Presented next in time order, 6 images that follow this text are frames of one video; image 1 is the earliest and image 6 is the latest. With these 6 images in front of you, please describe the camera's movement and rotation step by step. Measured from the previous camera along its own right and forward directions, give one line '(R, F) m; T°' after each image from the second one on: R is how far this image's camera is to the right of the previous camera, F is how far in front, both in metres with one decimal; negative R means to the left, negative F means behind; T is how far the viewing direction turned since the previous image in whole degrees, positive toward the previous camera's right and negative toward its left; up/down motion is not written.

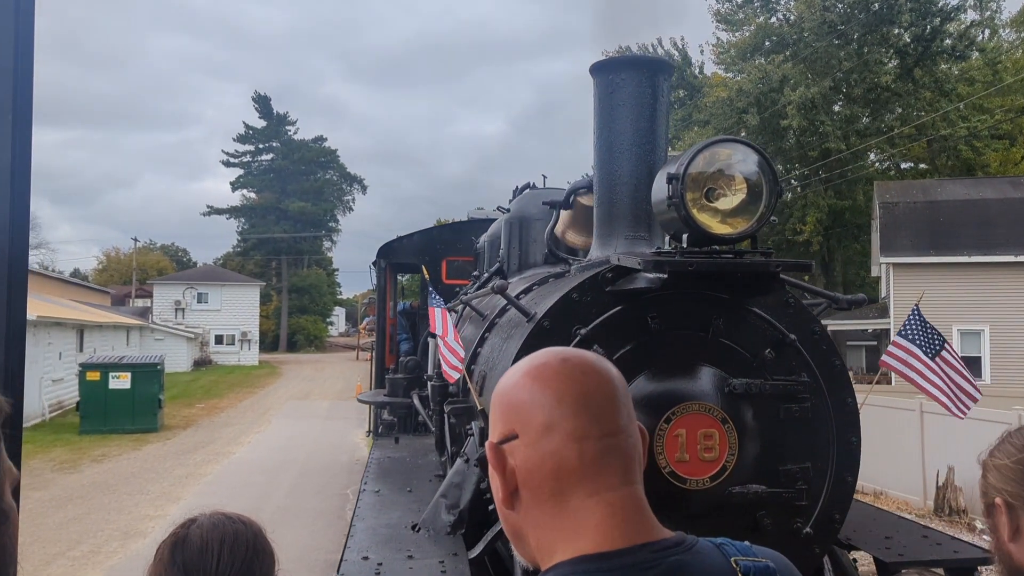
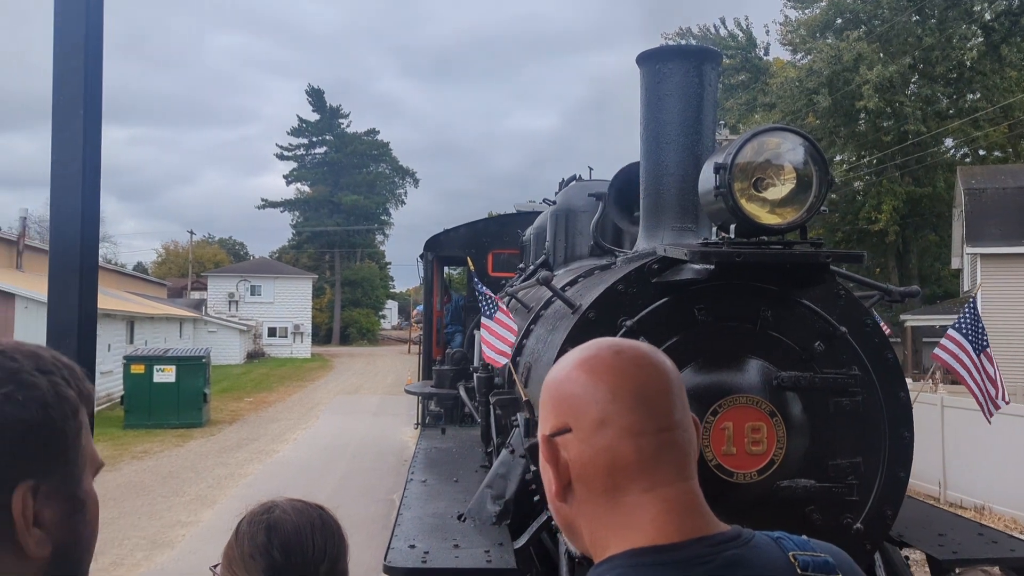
(+0.1, 0.0) m; -4°
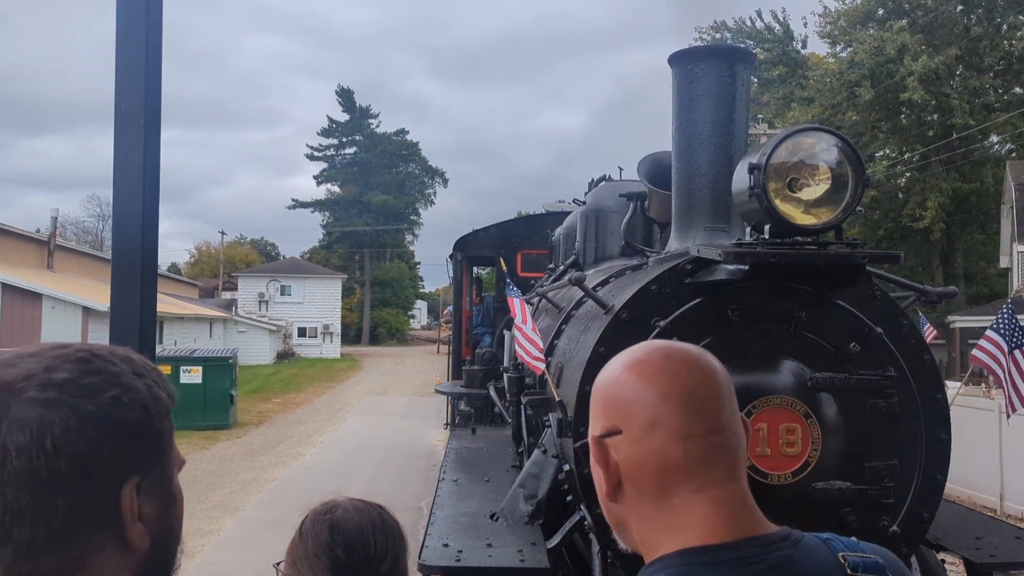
(-0.1, 0.0) m; -1°
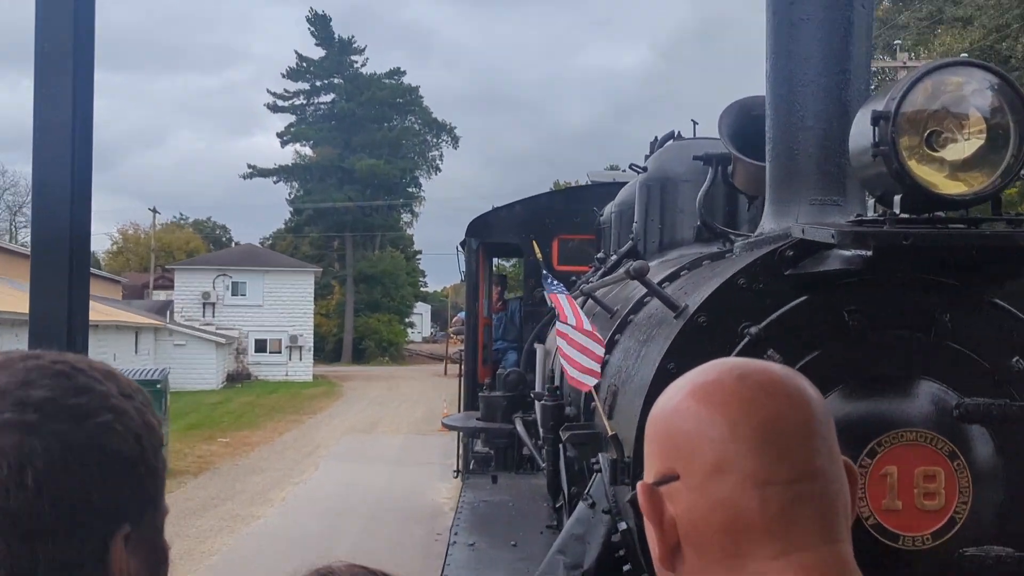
(-0.1, +1.1) m; +1°
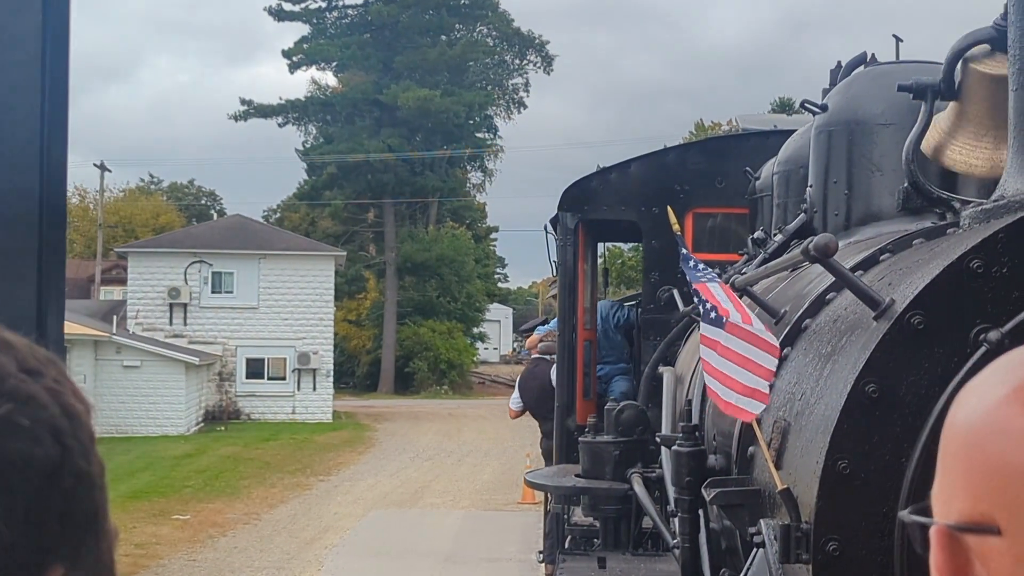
(-0.1, +1.0) m; -3°
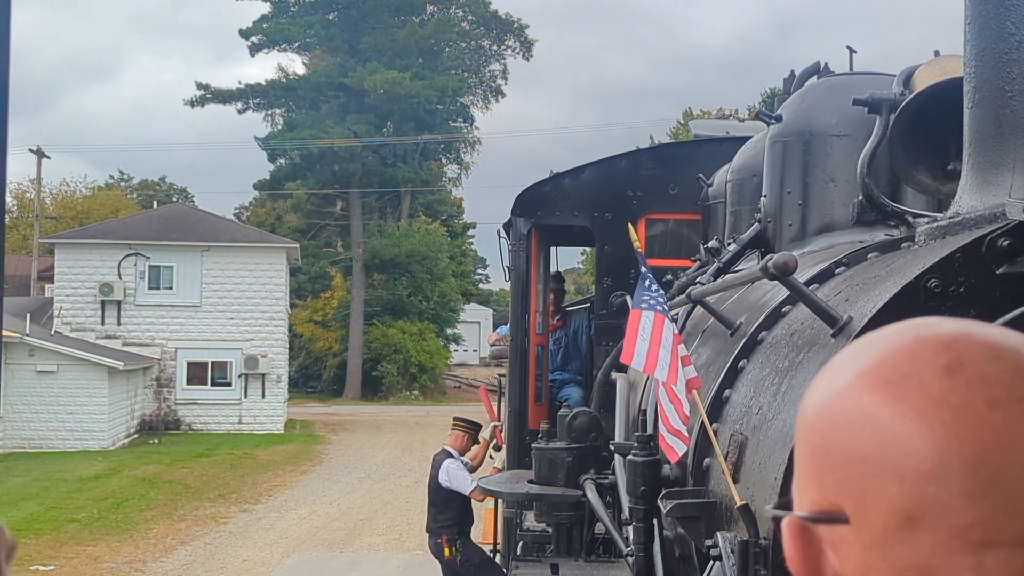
(0.0, 0.0) m; +1°
